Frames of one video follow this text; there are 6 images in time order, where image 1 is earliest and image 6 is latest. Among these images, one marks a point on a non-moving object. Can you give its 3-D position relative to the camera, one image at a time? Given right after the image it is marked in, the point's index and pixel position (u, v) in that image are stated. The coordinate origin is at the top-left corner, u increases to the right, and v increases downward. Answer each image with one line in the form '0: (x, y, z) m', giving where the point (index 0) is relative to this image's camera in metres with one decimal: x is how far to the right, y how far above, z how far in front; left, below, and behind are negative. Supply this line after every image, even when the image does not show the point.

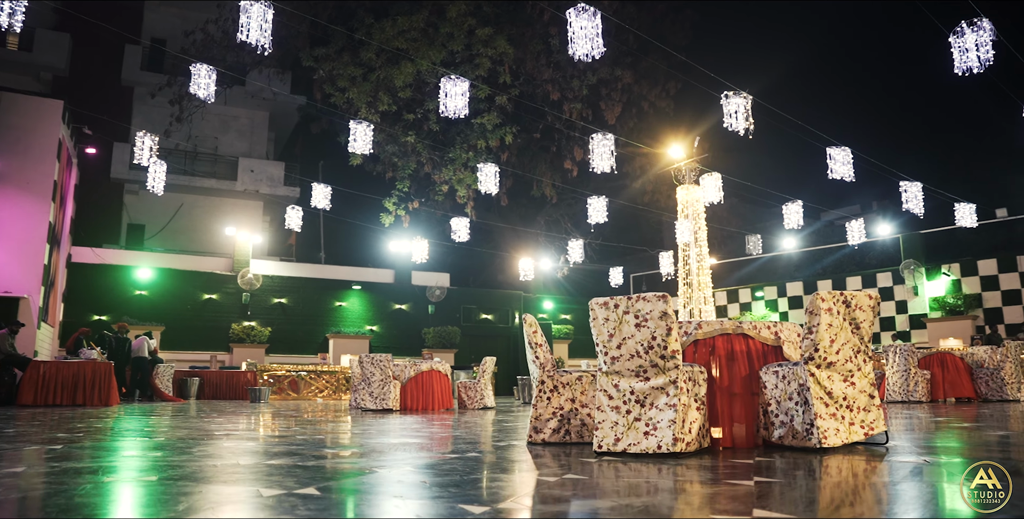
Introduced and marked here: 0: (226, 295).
0: (-5.2, -0.7, +14.3) m
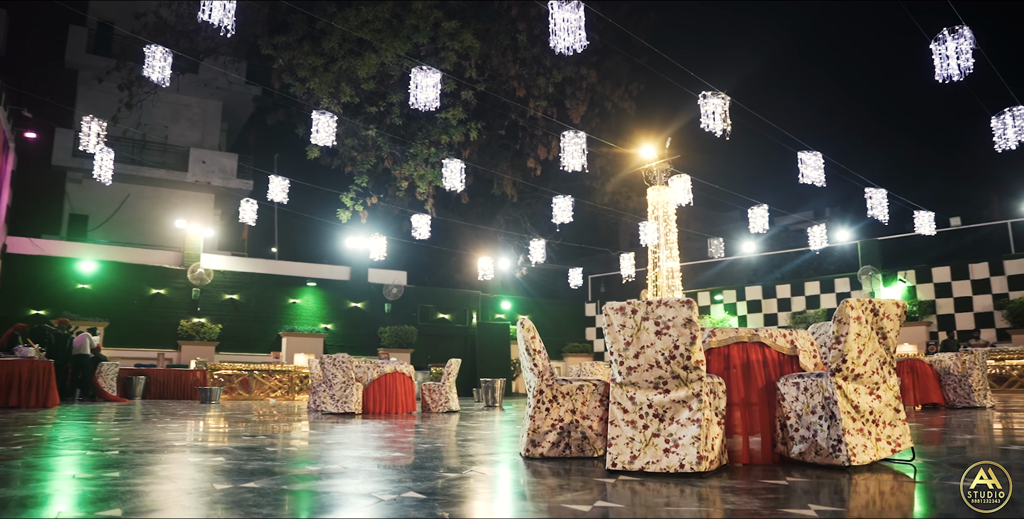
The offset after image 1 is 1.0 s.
0: (-5.9, -0.5, +13.7) m
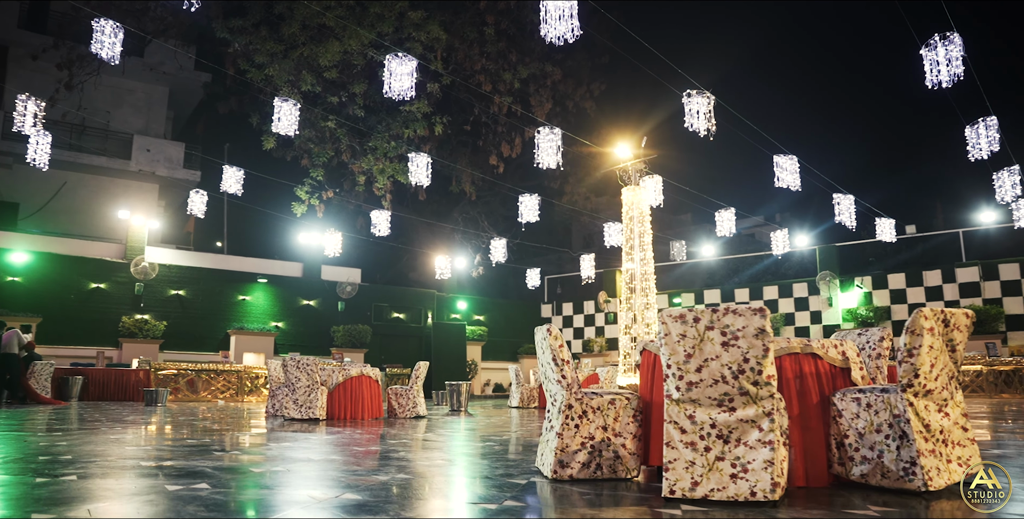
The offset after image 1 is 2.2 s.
0: (-6.6, -0.4, +12.9) m
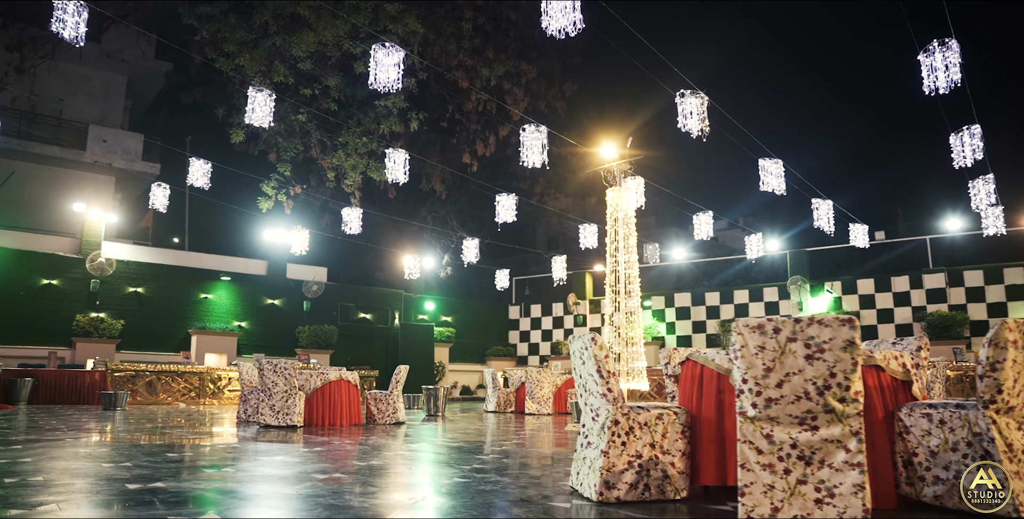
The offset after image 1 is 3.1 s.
0: (-7.0, -0.3, +12.3) m
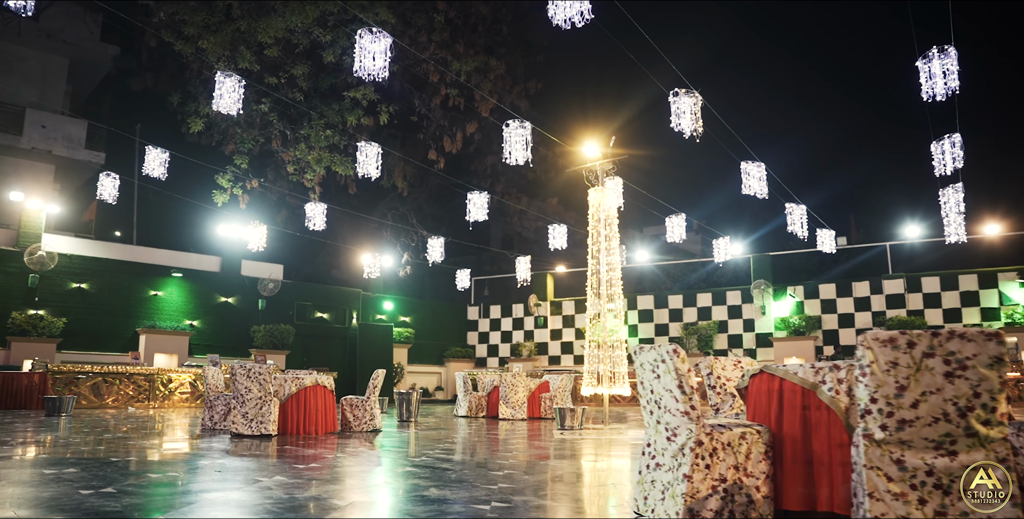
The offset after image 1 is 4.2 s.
0: (-7.4, -0.2, +11.5) m
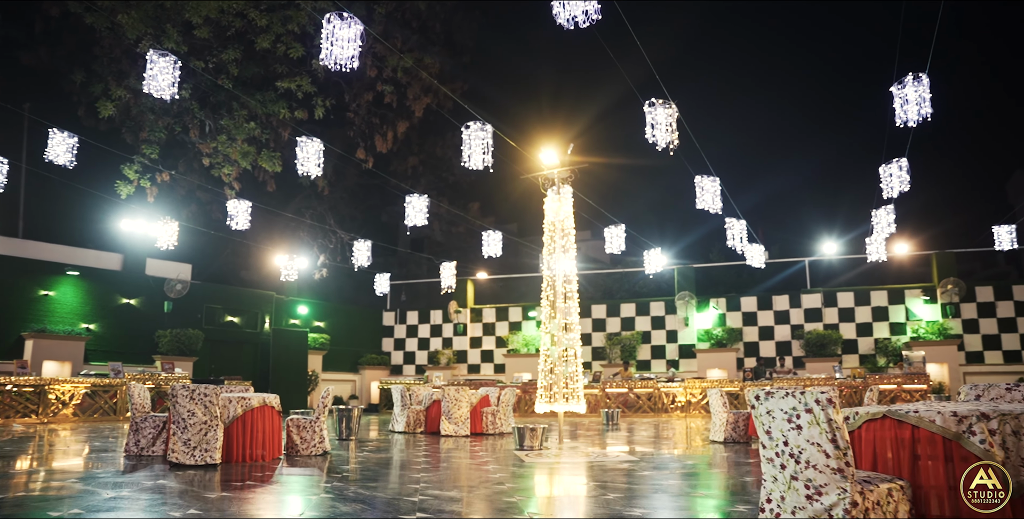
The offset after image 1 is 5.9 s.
0: (-8.2, -0.1, +10.0) m
